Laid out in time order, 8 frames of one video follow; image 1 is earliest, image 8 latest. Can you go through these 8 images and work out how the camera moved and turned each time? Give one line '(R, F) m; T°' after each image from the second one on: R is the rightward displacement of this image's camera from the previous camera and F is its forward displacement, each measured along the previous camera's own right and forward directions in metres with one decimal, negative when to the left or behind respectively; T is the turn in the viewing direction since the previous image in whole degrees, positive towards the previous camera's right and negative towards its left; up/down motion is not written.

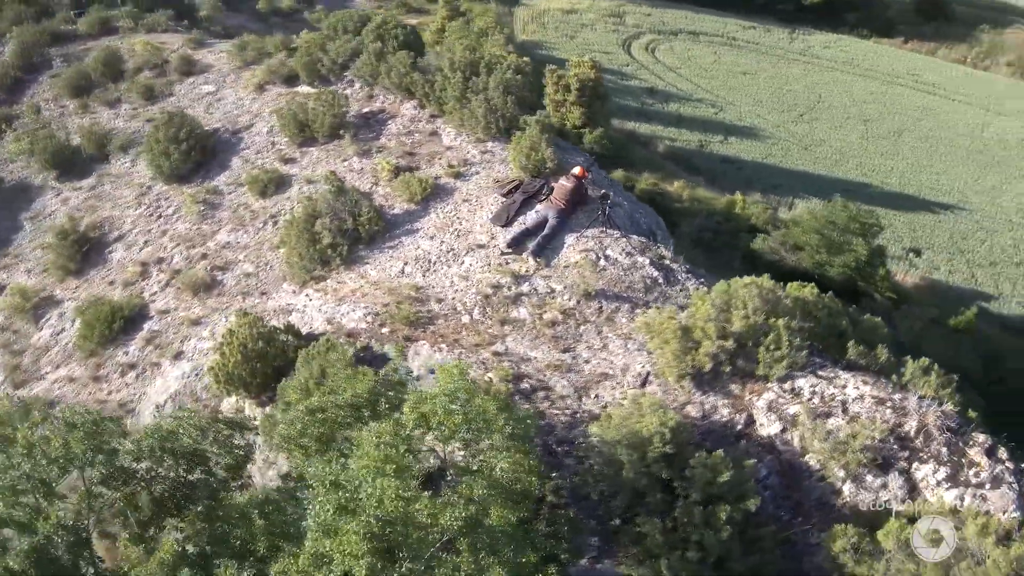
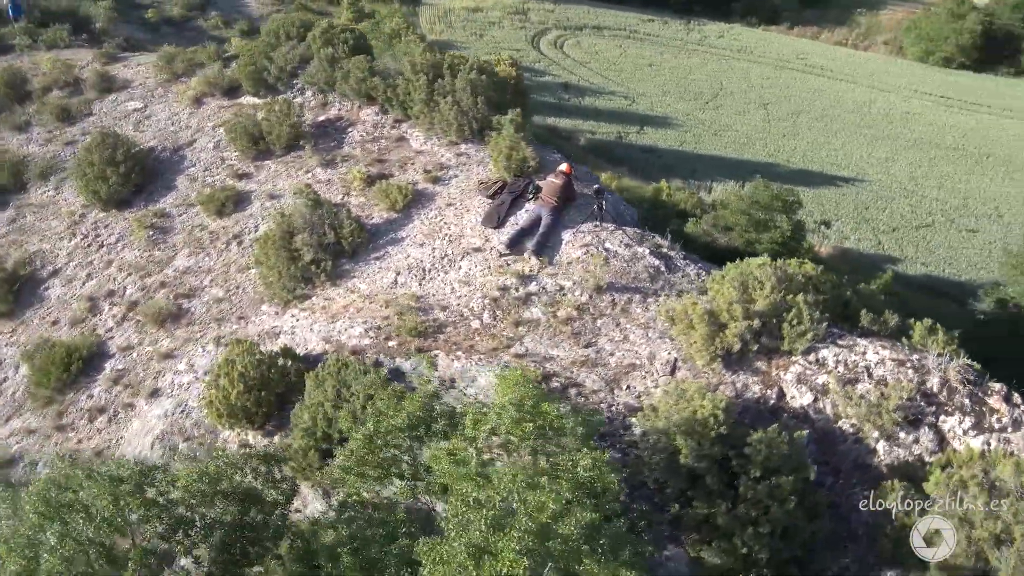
(-2.2, +0.2) m; +8°
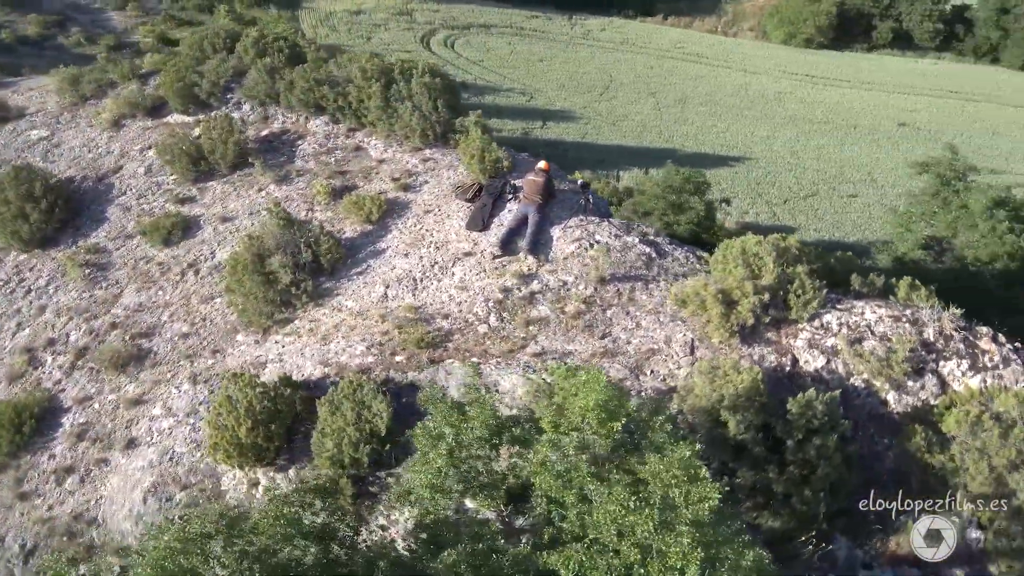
(-2.5, +0.2) m; +9°
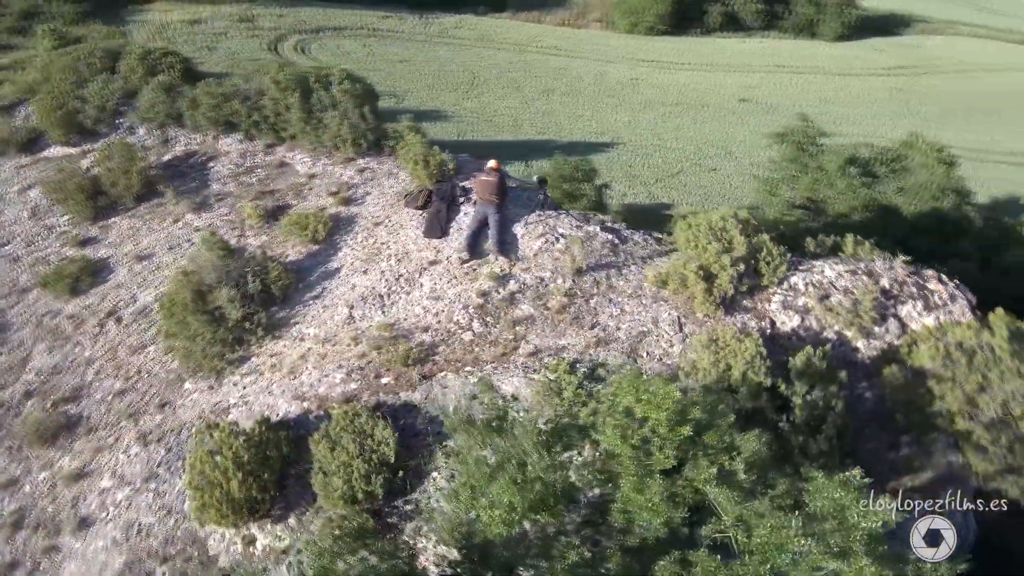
(-2.4, +0.5) m; +11°
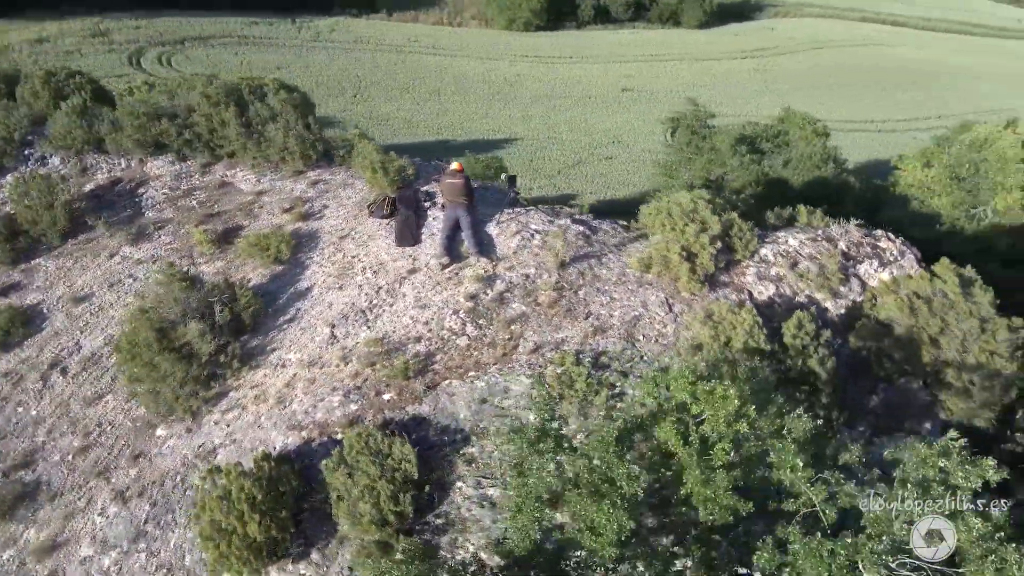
(-2.2, +0.2) m; +9°
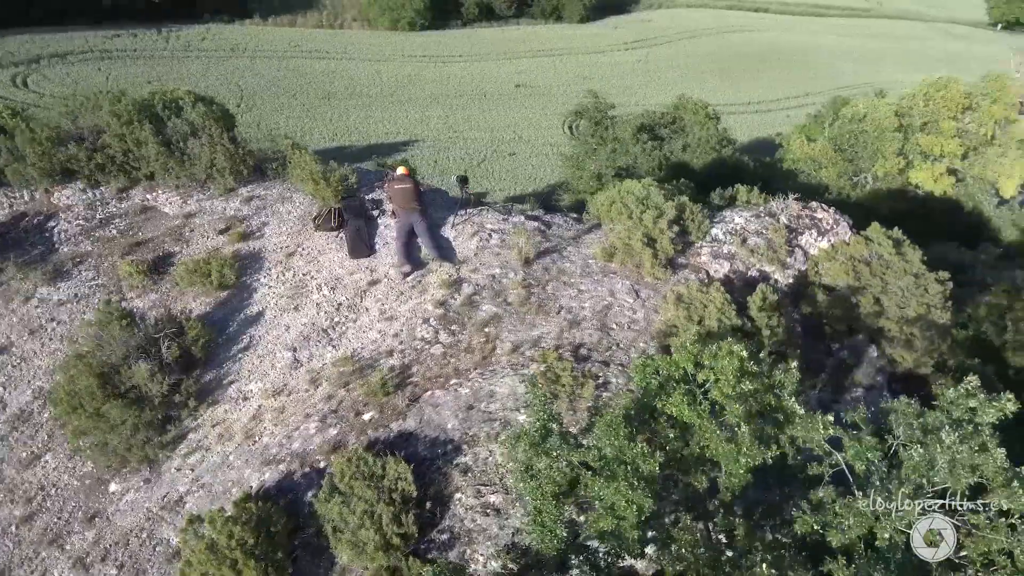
(-1.5, +0.3) m; +8°
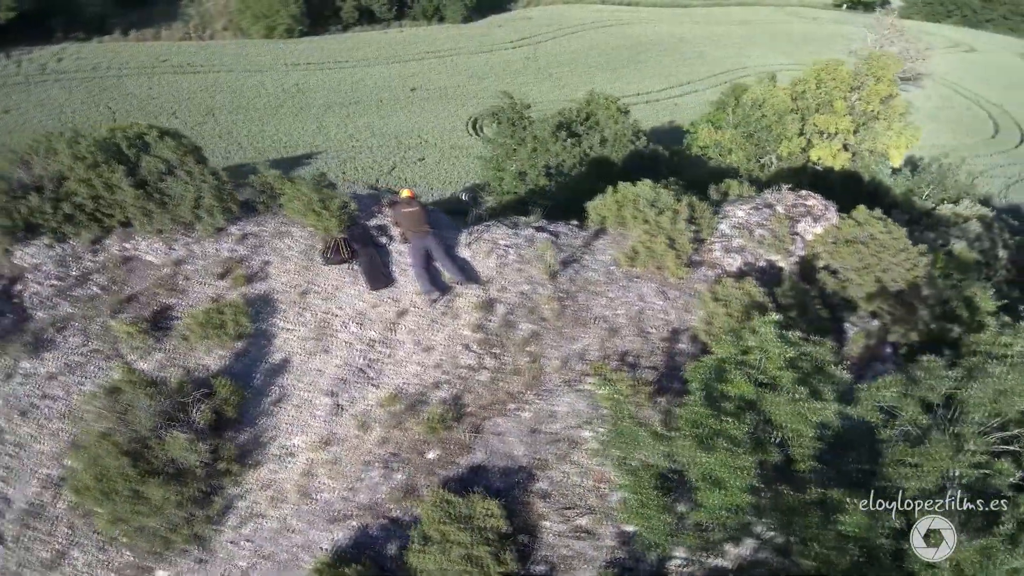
(-3.1, +0.5) m; +9°
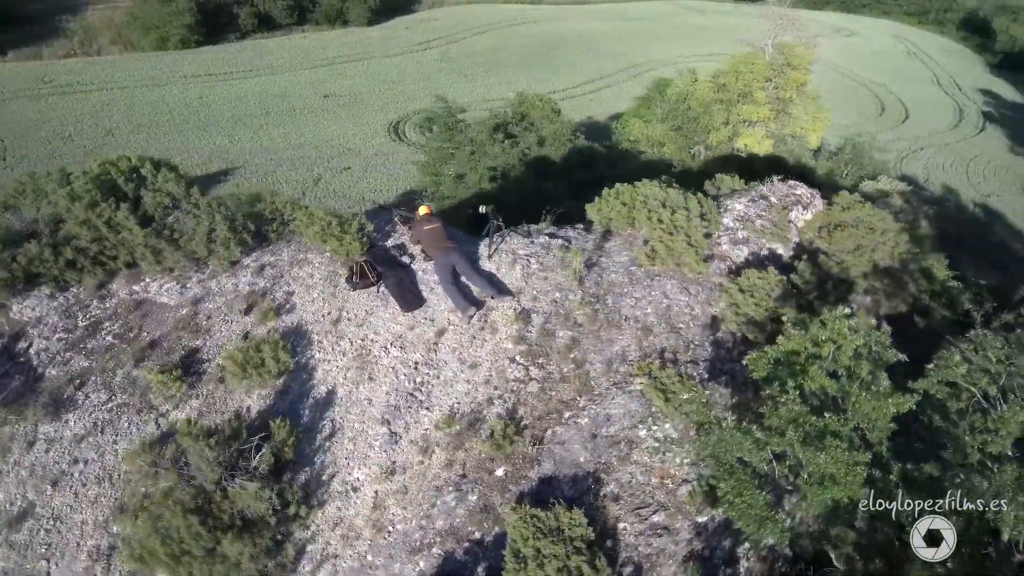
(-2.7, +0.1) m; +7°
